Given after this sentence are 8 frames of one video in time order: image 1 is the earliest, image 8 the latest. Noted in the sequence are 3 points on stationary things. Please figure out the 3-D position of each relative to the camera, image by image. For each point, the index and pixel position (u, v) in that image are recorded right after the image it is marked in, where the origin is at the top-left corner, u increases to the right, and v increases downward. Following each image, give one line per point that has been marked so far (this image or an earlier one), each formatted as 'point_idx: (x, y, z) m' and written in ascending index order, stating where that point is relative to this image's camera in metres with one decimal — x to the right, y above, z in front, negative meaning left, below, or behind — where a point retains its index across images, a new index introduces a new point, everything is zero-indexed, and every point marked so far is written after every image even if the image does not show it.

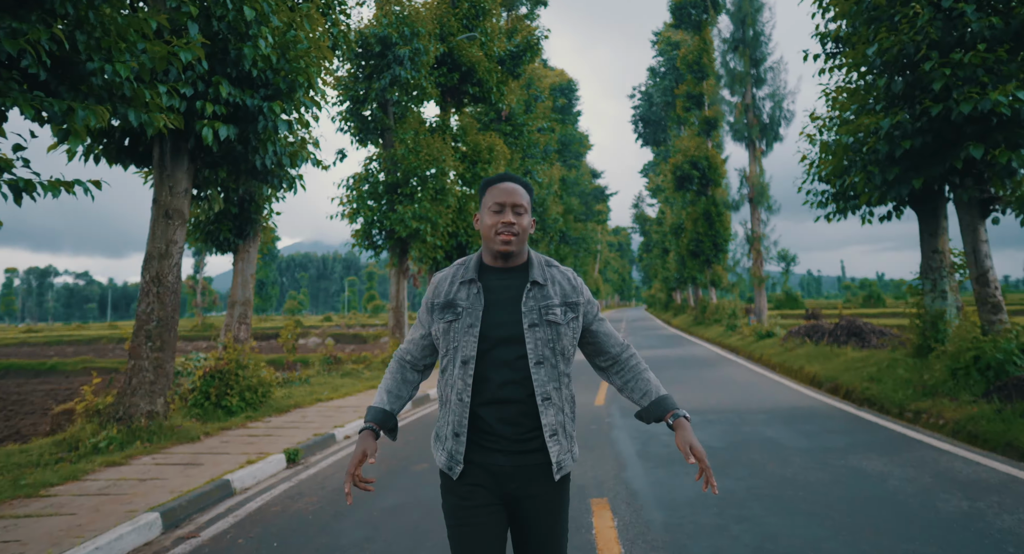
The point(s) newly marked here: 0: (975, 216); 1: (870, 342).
0: (+8.0, +1.1, +9.9) m
1: (+10.1, -1.9, +16.5) m
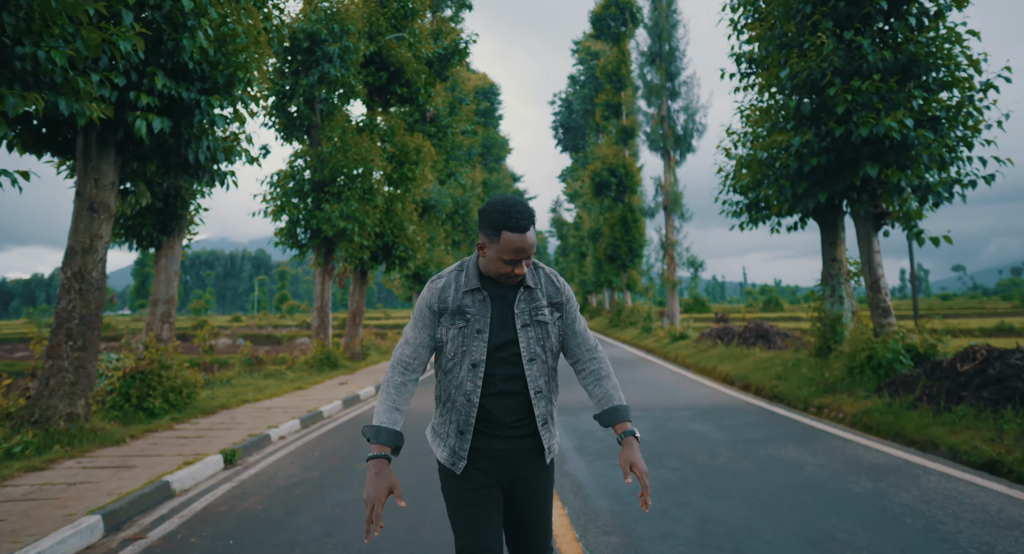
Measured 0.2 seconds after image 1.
0: (+6.8, +0.9, +11.0) m
1: (+8.0, -2.0, +17.8) m
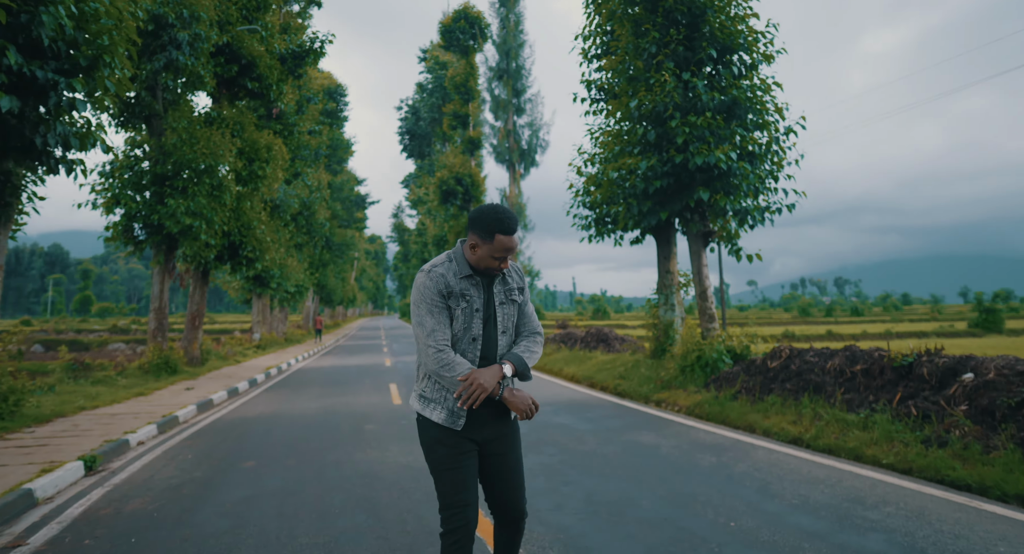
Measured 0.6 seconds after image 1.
0: (+4.1, +0.7, +12.7) m
1: (+3.4, -2.3, +19.6) m
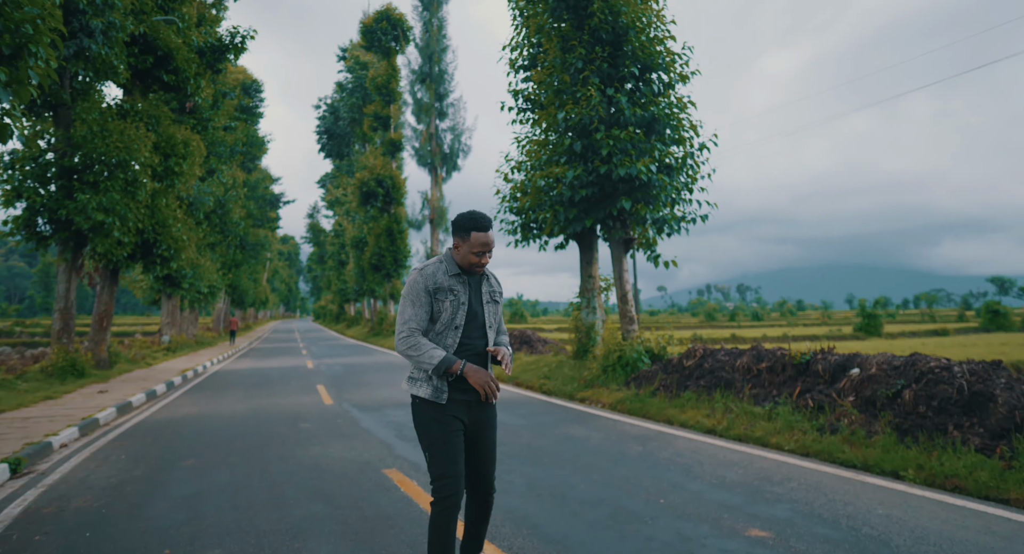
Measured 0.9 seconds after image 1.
0: (+2.5, +0.6, +13.6) m
1: (+0.8, -2.5, +20.2) m
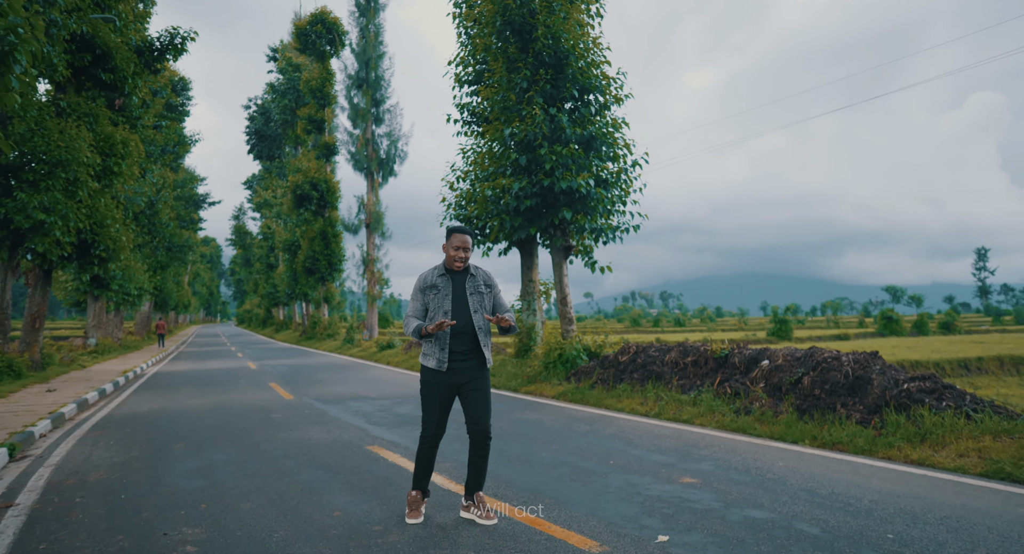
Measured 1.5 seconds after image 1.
0: (+1.2, +0.5, +14.6) m
1: (-1.2, -2.7, +21.0) m
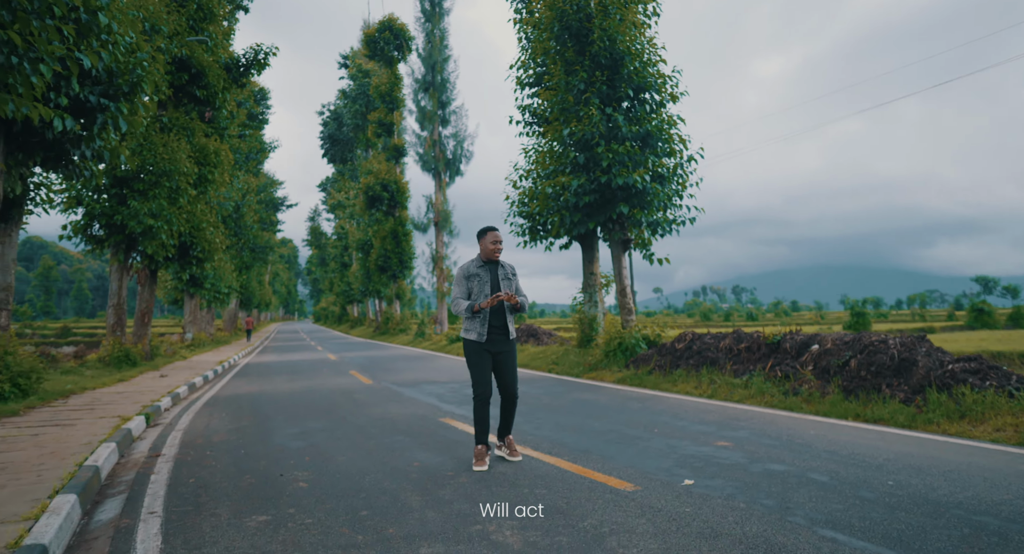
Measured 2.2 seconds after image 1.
0: (+2.8, +0.7, +15.1) m
1: (+1.1, -2.4, +21.7) m
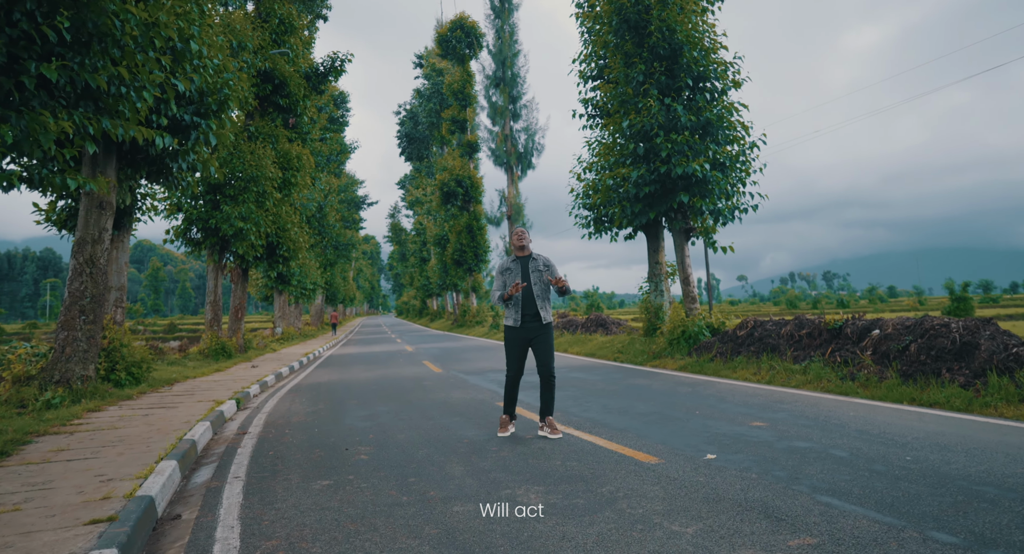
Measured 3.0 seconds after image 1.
0: (+4.4, +1.0, +15.0) m
1: (+3.6, -2.1, +21.8) m
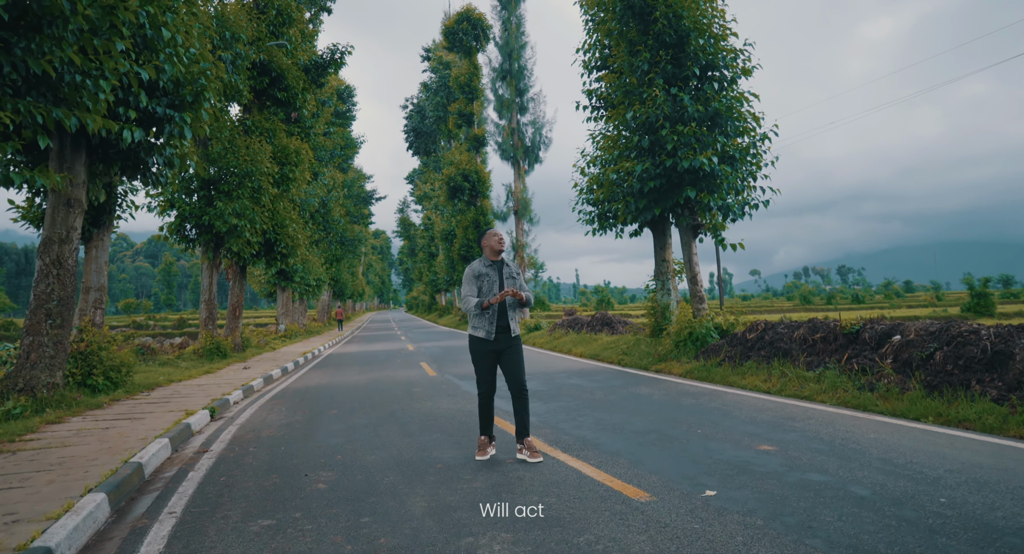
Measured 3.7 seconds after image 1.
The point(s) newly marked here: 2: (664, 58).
0: (+4.4, +1.0, +14.4) m
1: (+3.7, -1.9, +21.3) m
2: (+3.4, +5.1, +13.1) m
